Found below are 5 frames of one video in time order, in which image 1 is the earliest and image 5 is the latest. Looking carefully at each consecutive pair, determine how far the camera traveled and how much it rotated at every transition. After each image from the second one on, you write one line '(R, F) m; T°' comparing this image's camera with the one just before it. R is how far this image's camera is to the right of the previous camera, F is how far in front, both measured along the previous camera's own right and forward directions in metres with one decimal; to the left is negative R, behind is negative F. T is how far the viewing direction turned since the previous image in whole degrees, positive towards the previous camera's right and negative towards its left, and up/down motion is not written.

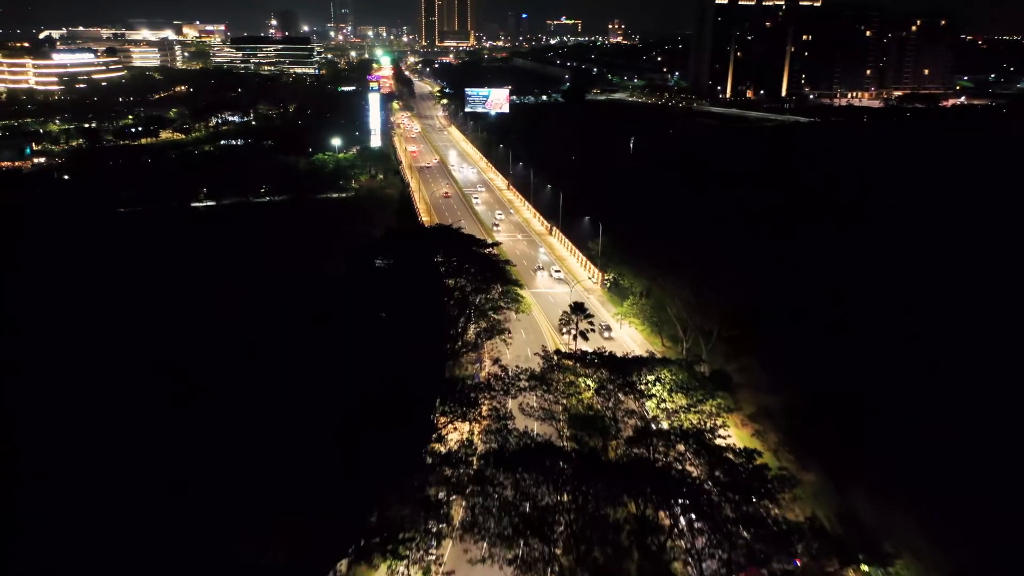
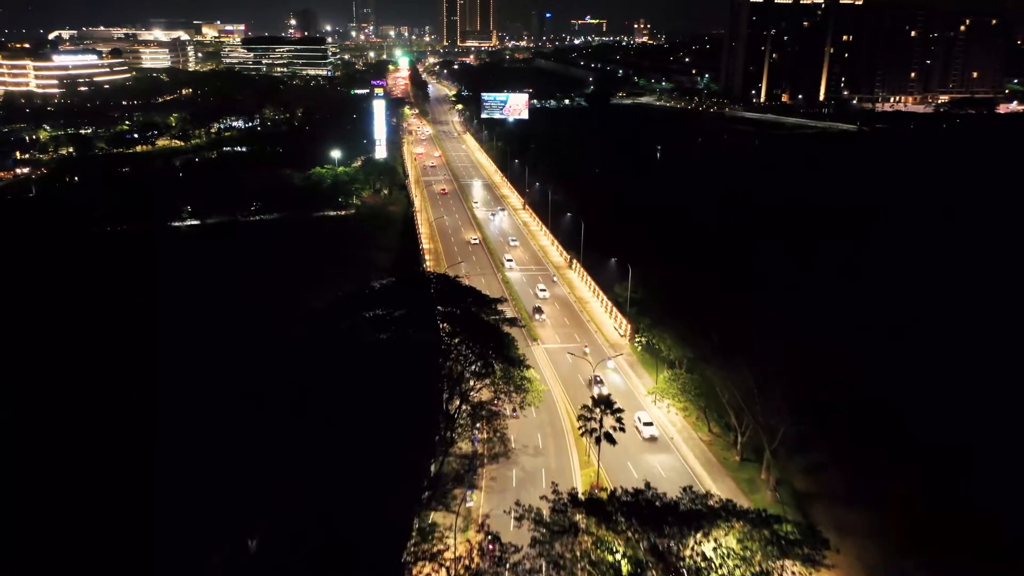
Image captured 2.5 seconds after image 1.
(+0.4, +5.2) m; -2°
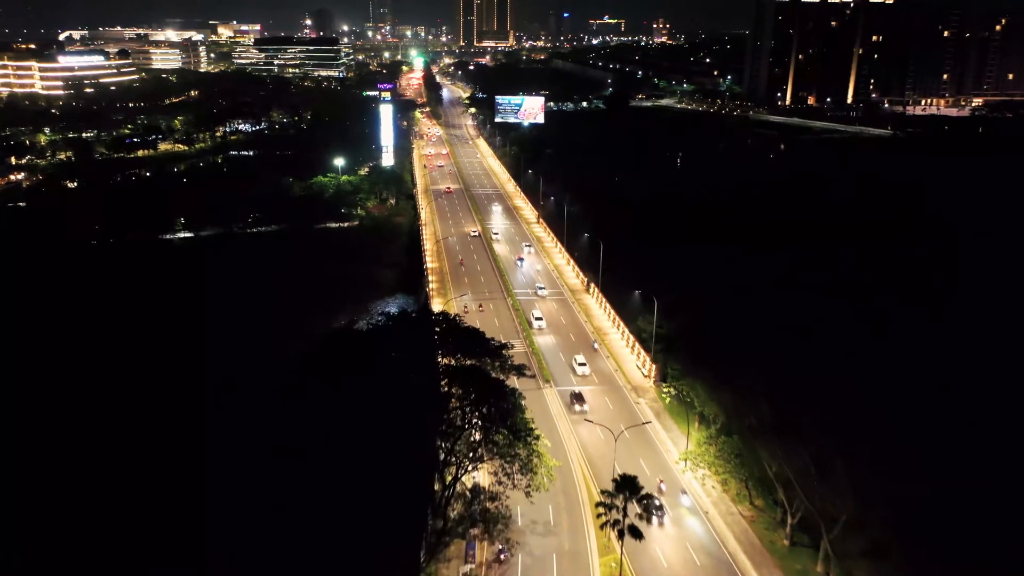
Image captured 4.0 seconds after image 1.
(+0.2, +2.9) m; -1°
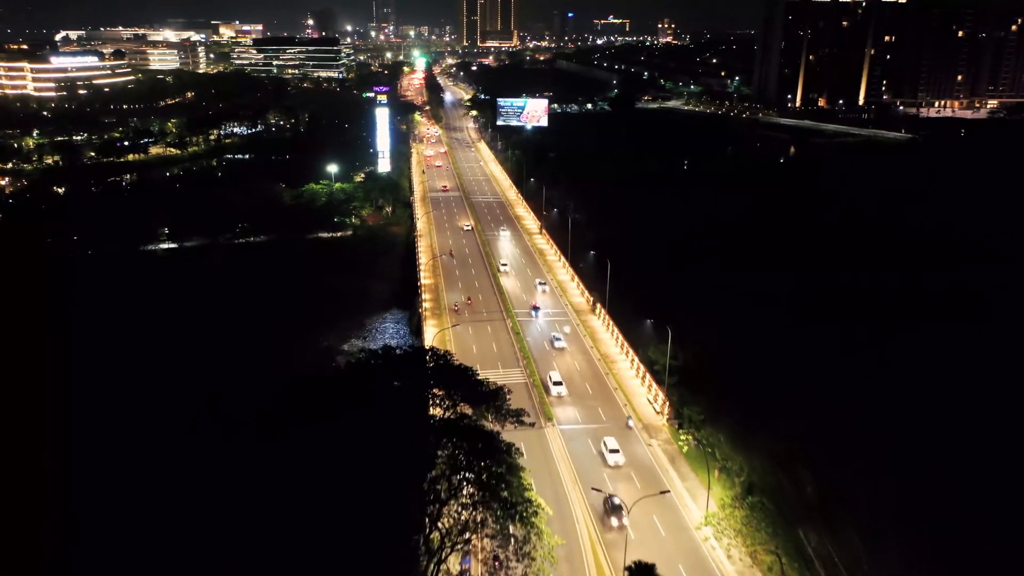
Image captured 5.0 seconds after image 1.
(+0.2, +2.2) m; 0°
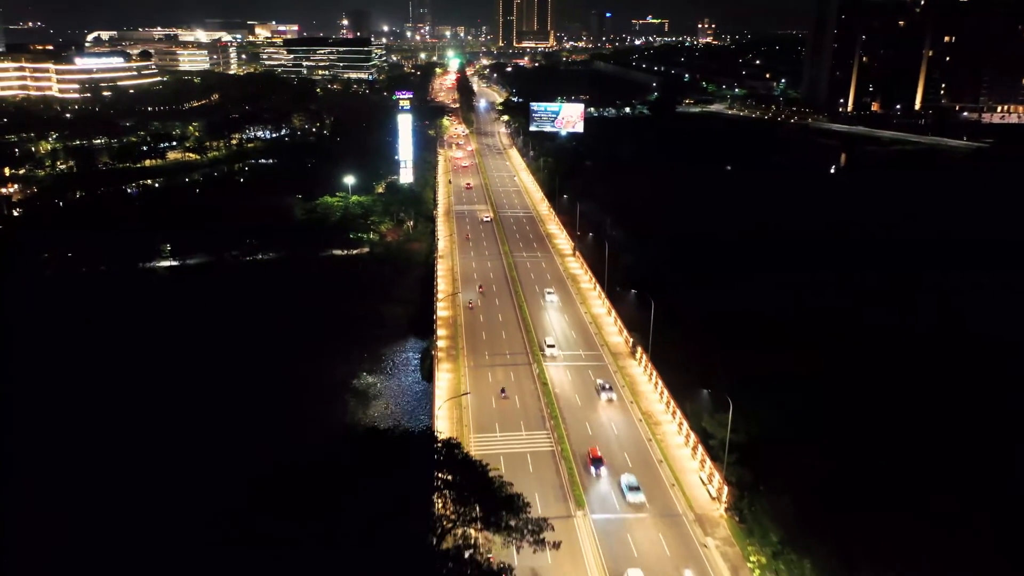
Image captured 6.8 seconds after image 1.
(+0.1, +3.7) m; -3°
